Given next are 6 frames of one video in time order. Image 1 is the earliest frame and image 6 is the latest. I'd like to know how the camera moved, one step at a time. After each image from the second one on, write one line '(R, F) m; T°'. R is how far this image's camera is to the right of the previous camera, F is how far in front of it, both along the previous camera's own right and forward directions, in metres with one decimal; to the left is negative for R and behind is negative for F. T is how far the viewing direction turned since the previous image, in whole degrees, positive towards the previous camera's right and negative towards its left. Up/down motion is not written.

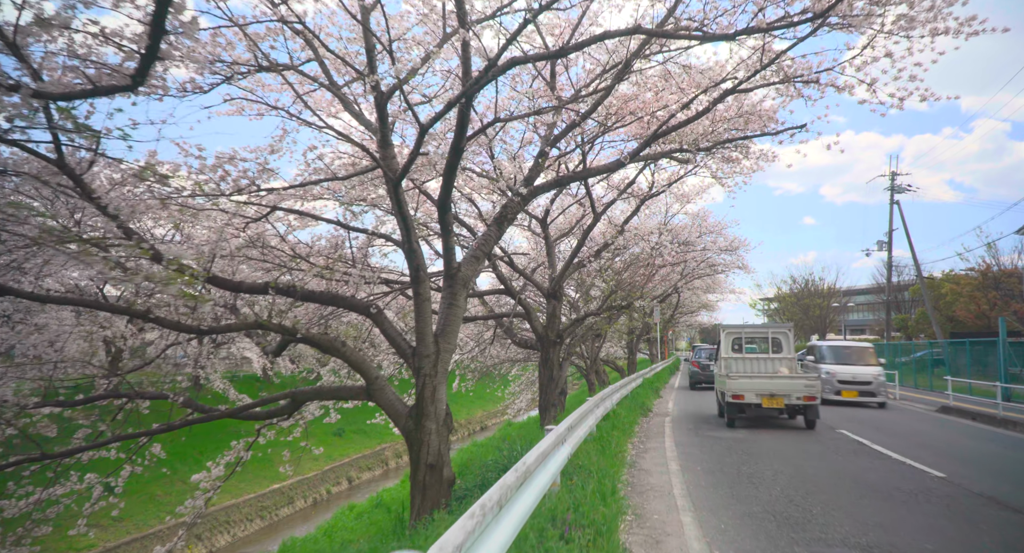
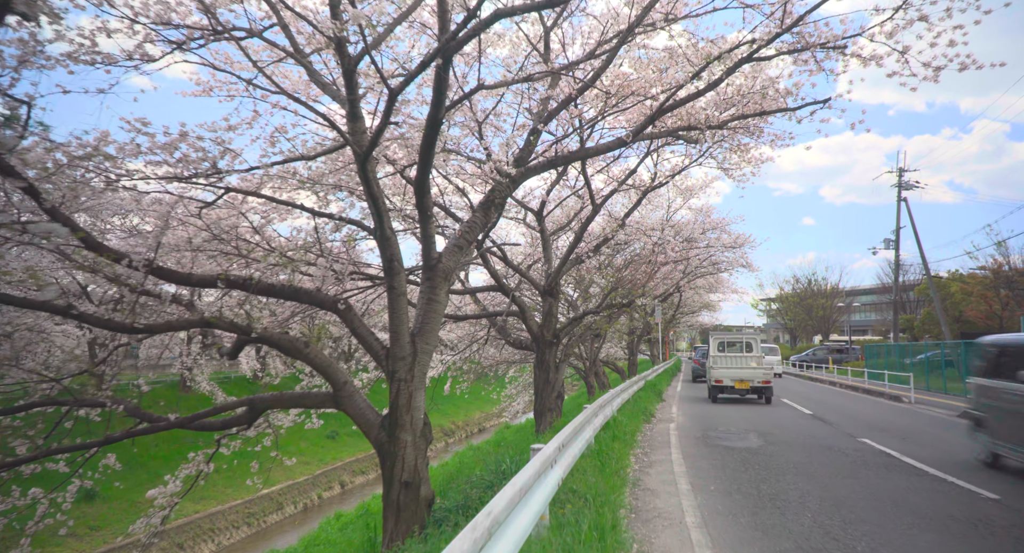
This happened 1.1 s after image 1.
(+0.1, +0.7) m; 0°
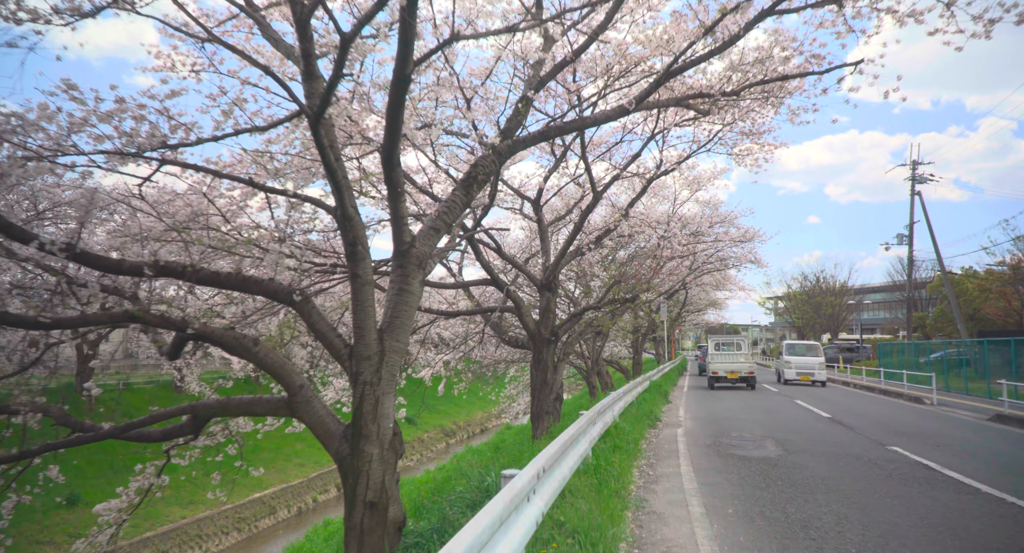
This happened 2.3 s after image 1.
(+0.2, +0.7) m; 0°
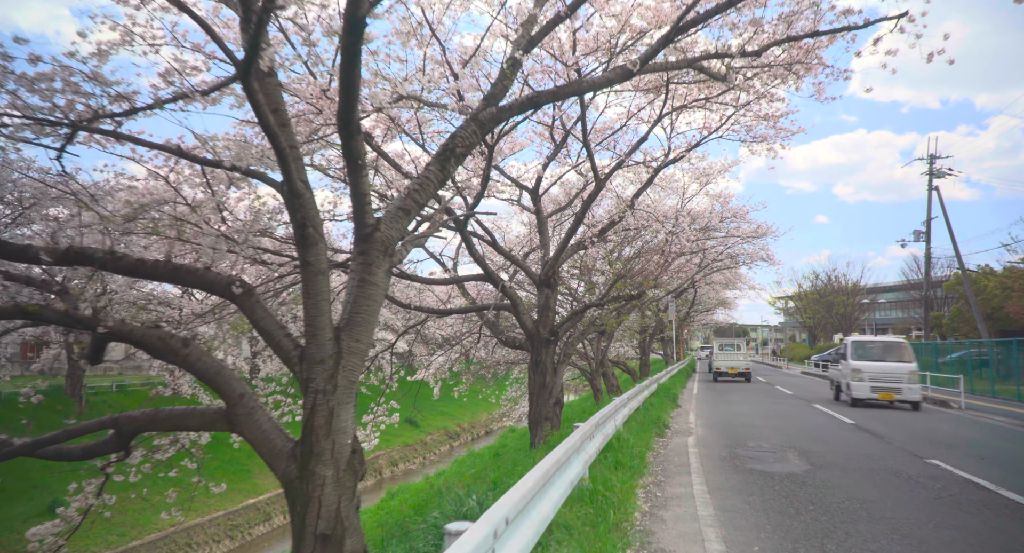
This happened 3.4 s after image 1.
(+0.2, +0.7) m; -1°
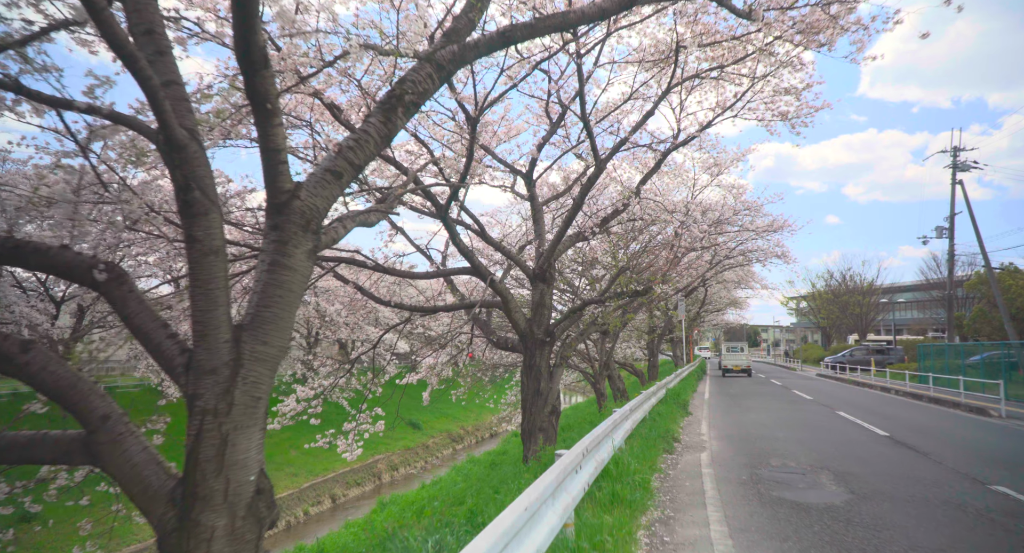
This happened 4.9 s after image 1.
(+0.3, +1.0) m; -1°
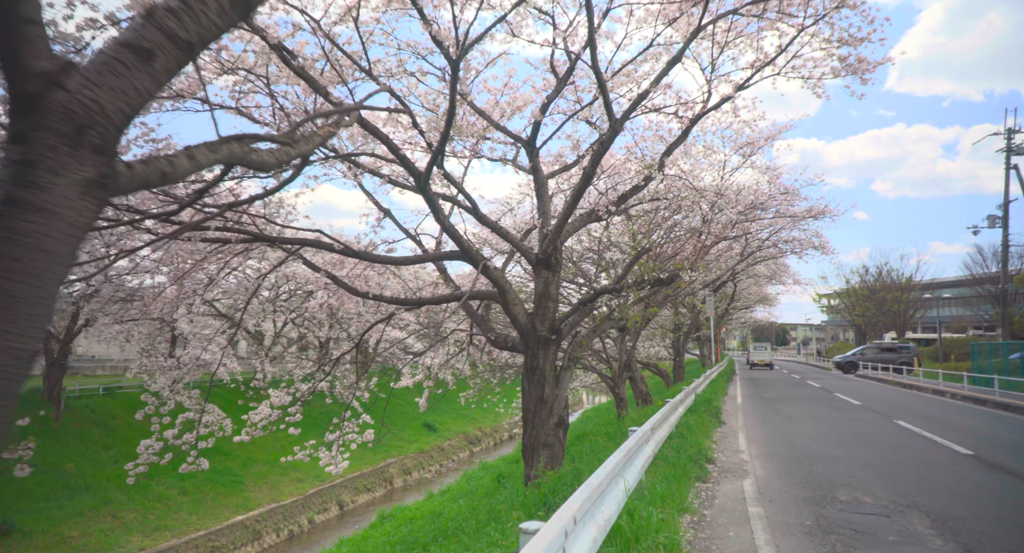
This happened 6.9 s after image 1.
(+0.3, +1.4) m; -2°
